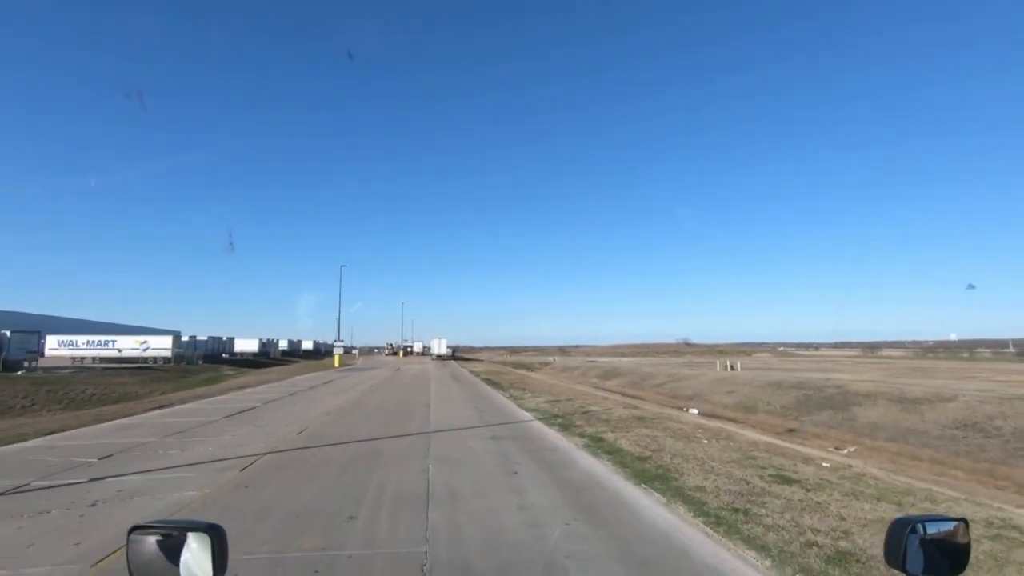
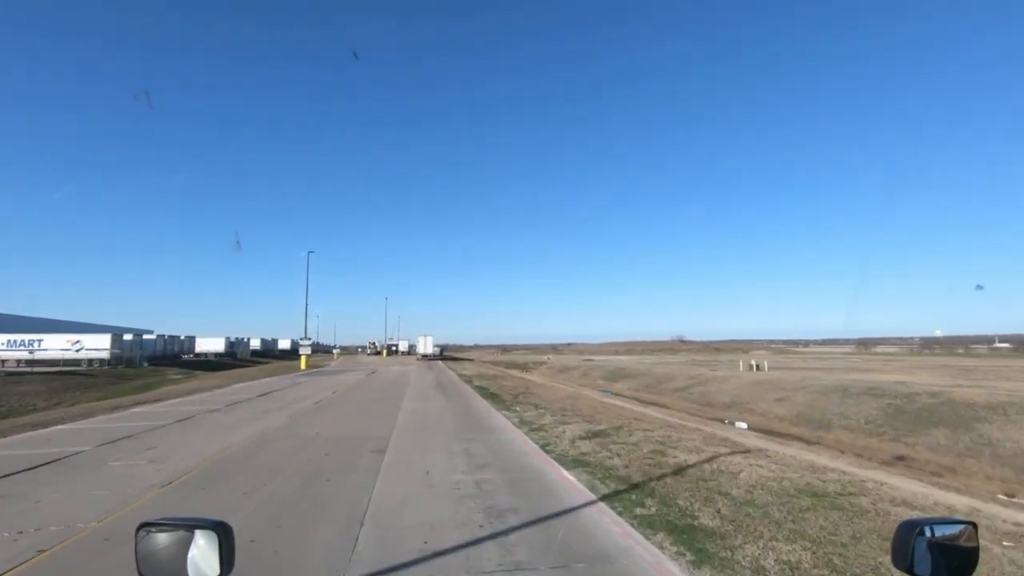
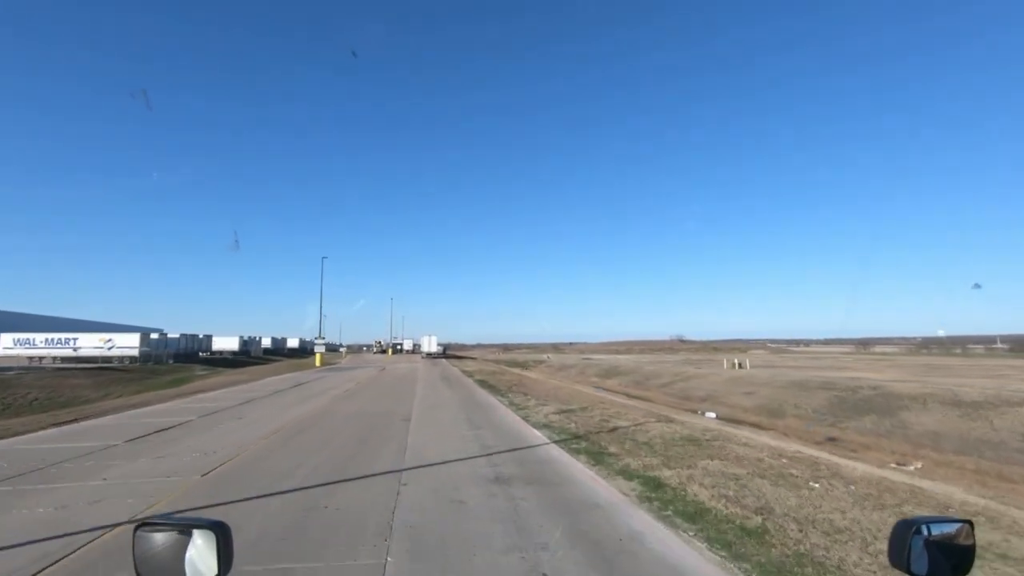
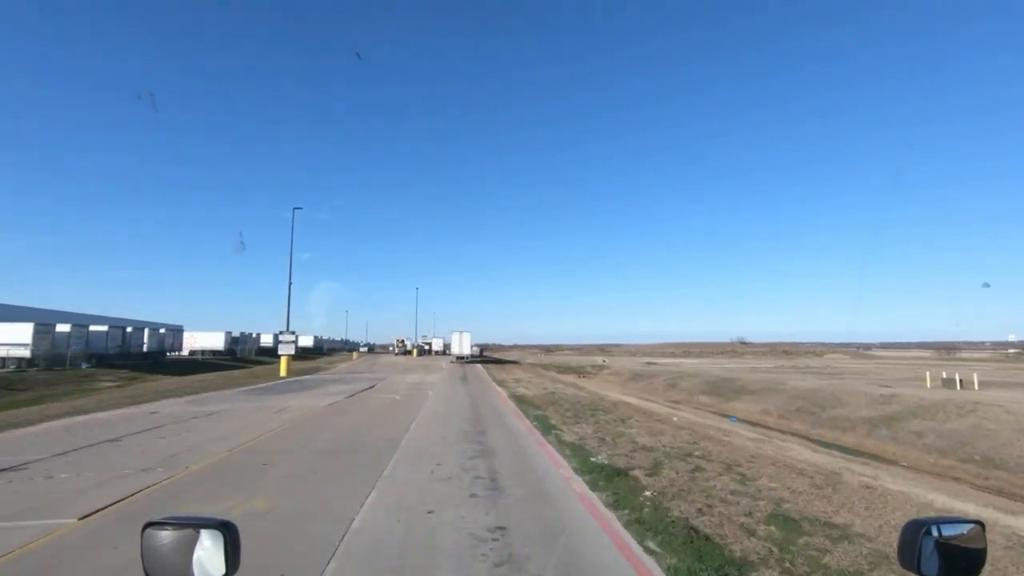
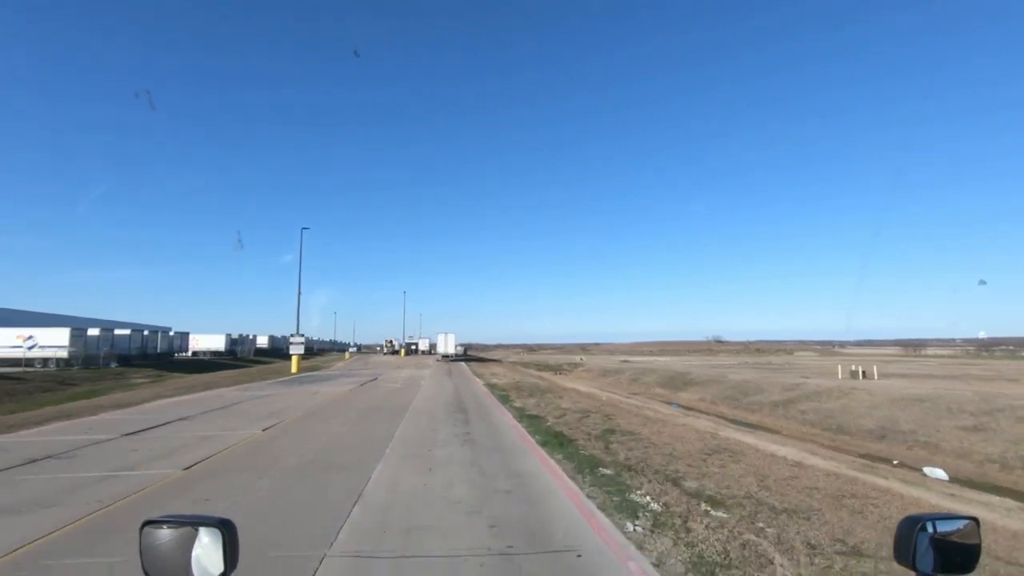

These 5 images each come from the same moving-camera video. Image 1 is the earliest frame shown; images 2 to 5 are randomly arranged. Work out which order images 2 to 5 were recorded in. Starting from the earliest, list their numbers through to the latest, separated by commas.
3, 2, 5, 4
